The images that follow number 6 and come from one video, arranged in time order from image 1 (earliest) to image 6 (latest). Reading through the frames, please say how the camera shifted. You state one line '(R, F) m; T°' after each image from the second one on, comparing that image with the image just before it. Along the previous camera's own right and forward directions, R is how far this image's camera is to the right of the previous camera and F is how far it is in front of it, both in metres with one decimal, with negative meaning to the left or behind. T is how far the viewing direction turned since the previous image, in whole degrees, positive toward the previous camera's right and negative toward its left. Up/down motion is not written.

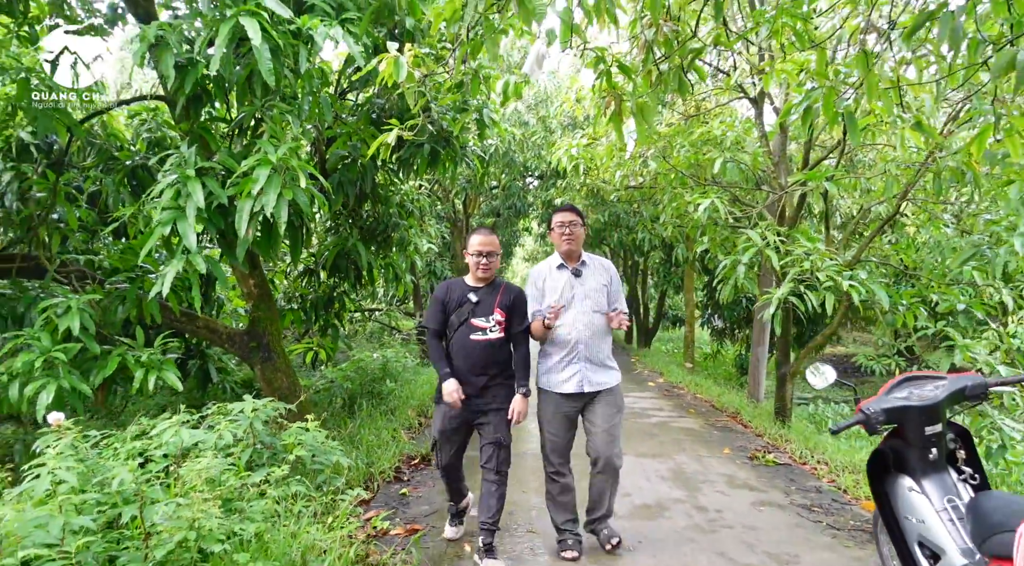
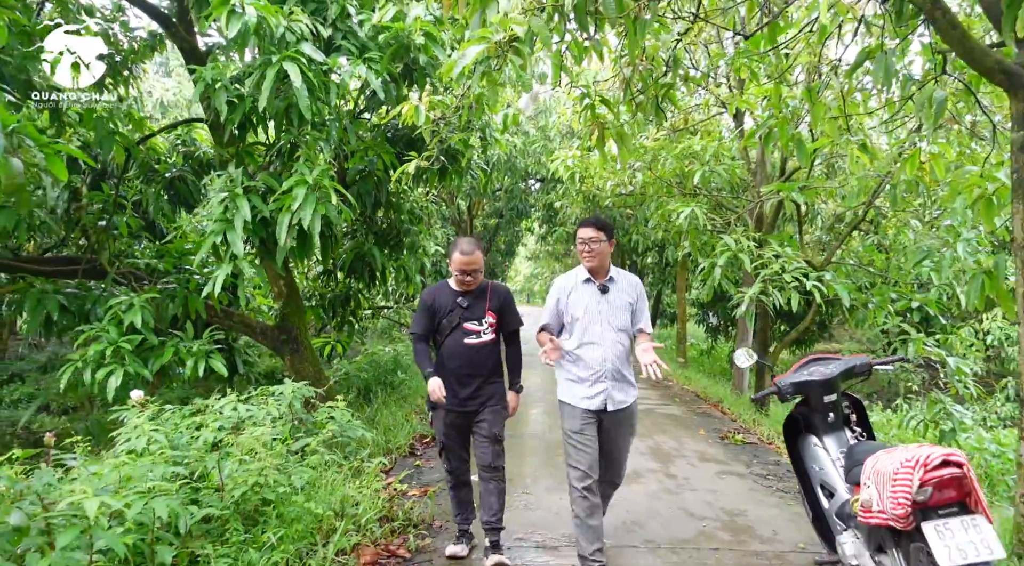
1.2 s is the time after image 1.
(0.0, -0.6) m; 0°
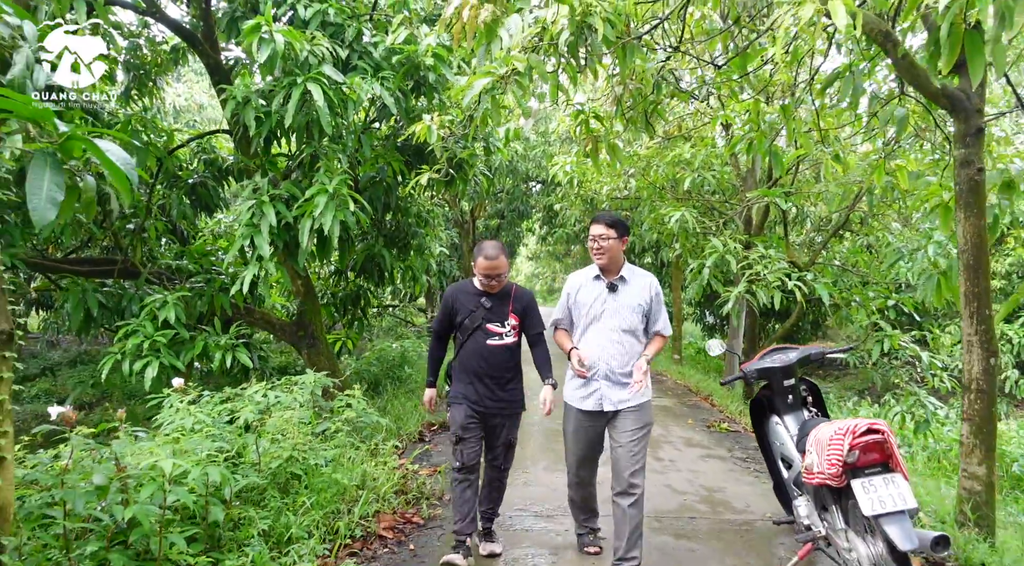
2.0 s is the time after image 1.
(0.0, -0.4) m; 0°
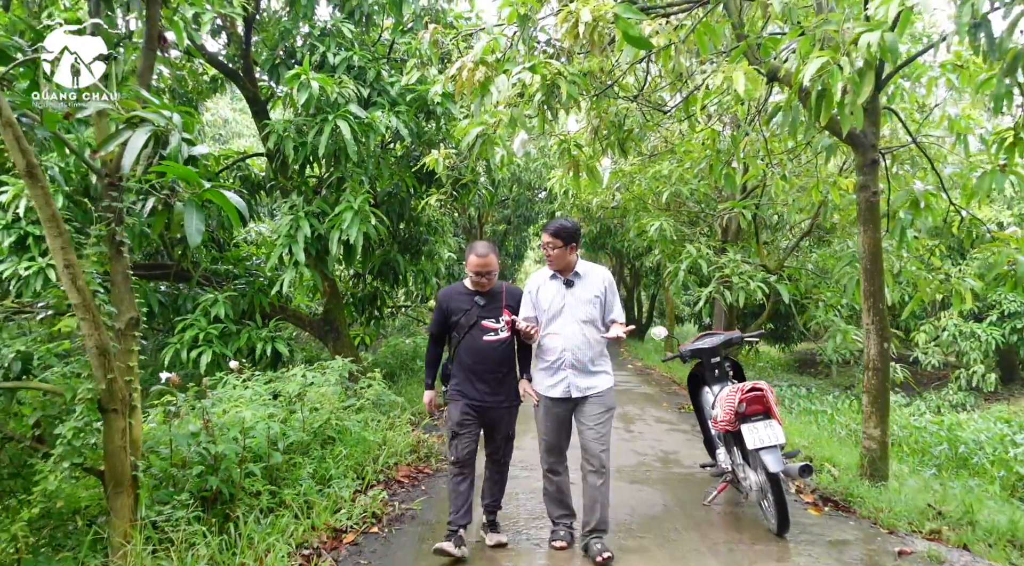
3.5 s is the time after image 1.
(+0.1, -0.9) m; -1°
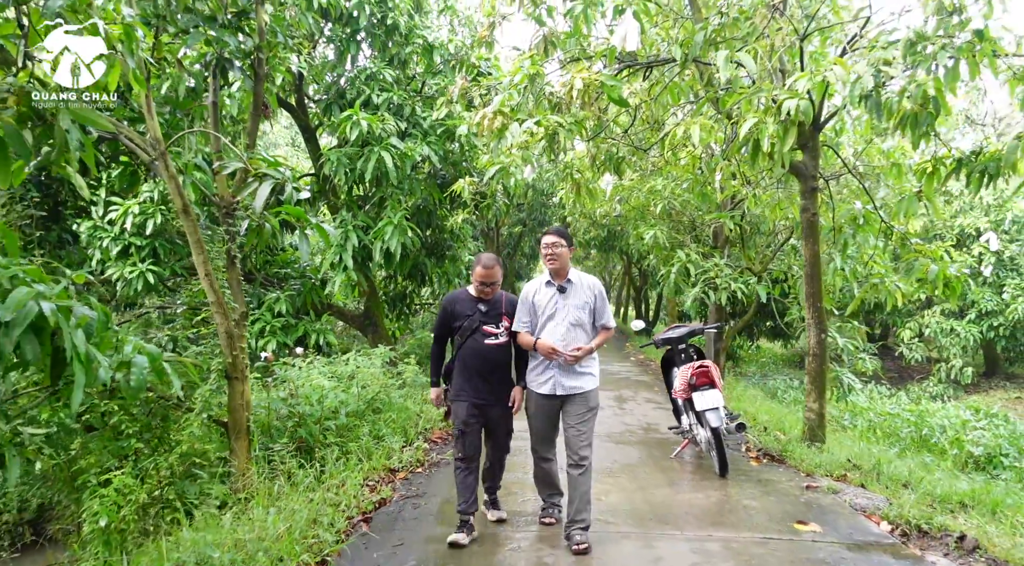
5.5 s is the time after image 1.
(0.0, -1.1) m; -1°
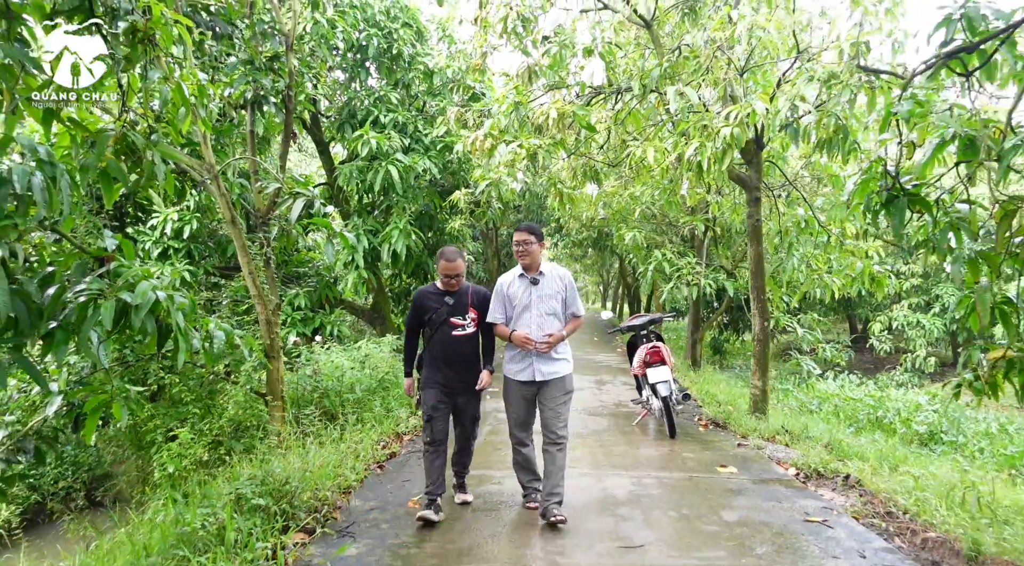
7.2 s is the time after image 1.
(+0.1, -0.9) m; 0°
